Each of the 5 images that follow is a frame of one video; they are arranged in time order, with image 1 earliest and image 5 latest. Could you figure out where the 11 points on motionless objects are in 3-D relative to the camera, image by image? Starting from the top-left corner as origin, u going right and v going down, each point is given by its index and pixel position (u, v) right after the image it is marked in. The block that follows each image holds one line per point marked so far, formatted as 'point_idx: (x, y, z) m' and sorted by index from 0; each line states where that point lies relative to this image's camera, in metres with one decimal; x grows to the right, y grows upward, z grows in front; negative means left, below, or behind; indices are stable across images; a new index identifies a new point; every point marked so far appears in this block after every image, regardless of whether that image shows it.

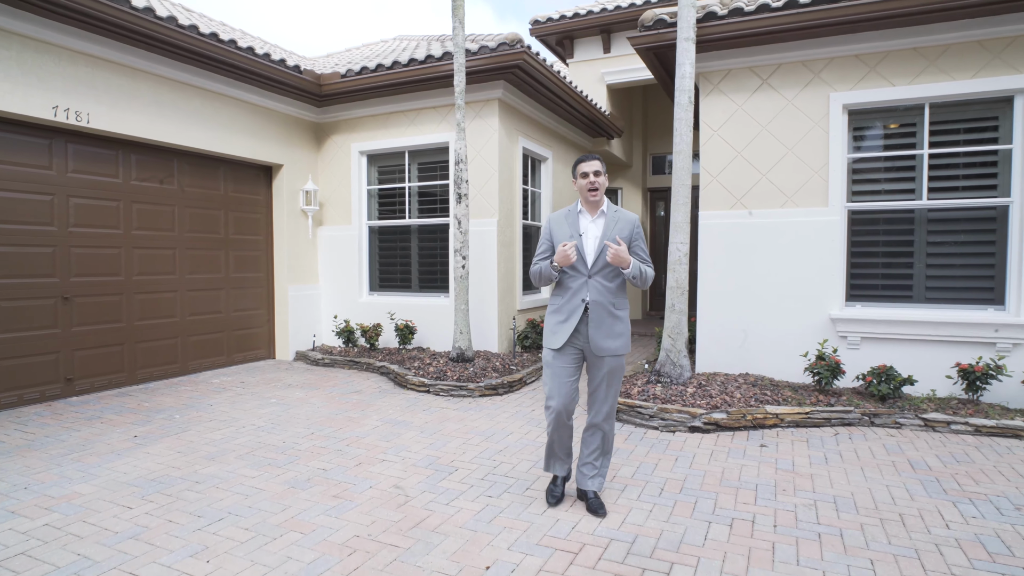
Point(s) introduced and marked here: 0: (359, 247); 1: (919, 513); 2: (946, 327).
0: (-2.1, +0.6, +8.1) m
1: (+2.4, -1.3, +3.3) m
2: (+4.0, -0.4, +5.3) m
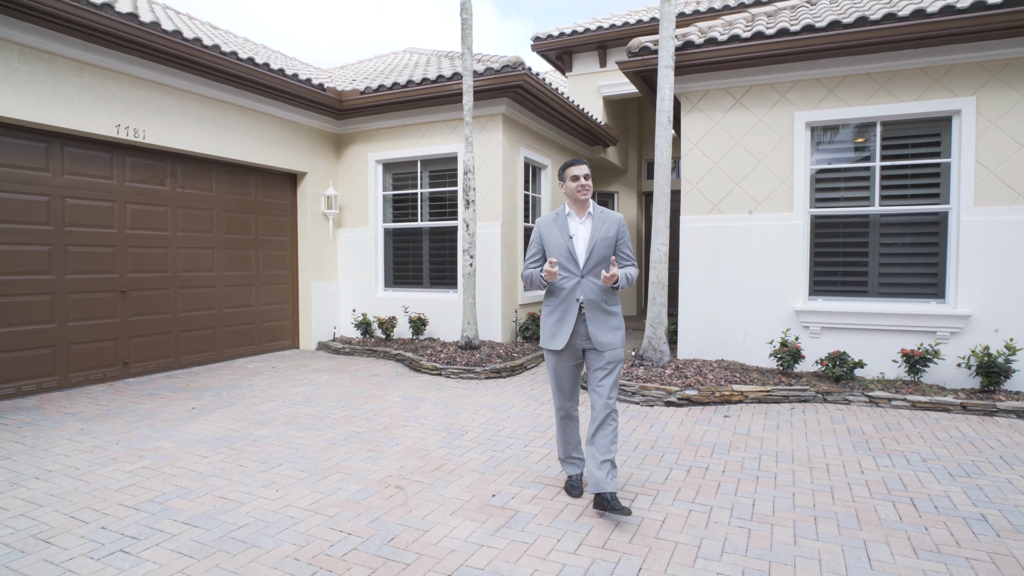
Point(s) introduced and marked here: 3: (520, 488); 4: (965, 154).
0: (-2.1, +0.6, +8.9) m
1: (+2.4, -1.3, +4.1) m
2: (+4.0, -0.3, +6.1) m
3: (0.0, -1.2, +3.6) m
4: (+4.7, +1.4, +5.9) m
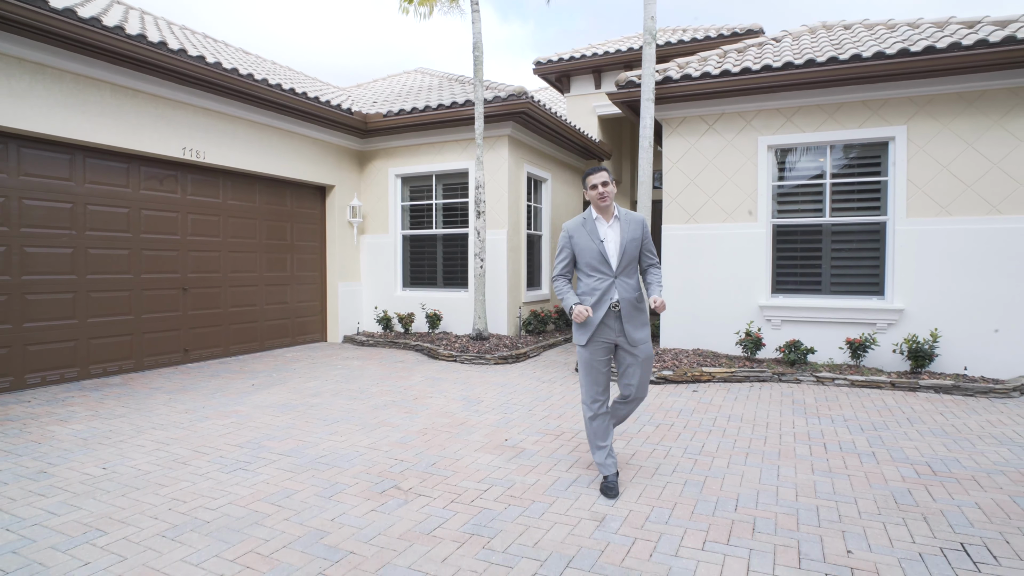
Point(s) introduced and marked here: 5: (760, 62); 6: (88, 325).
0: (-2.0, +0.6, +10.0) m
1: (+2.4, -1.2, +5.2) m
2: (+4.1, -0.3, +7.2) m
3: (+0.1, -1.2, +4.7) m
4: (+4.7, +1.4, +7.0) m
5: (+3.2, +2.9, +7.5) m
6: (-4.9, -0.4, +6.6) m
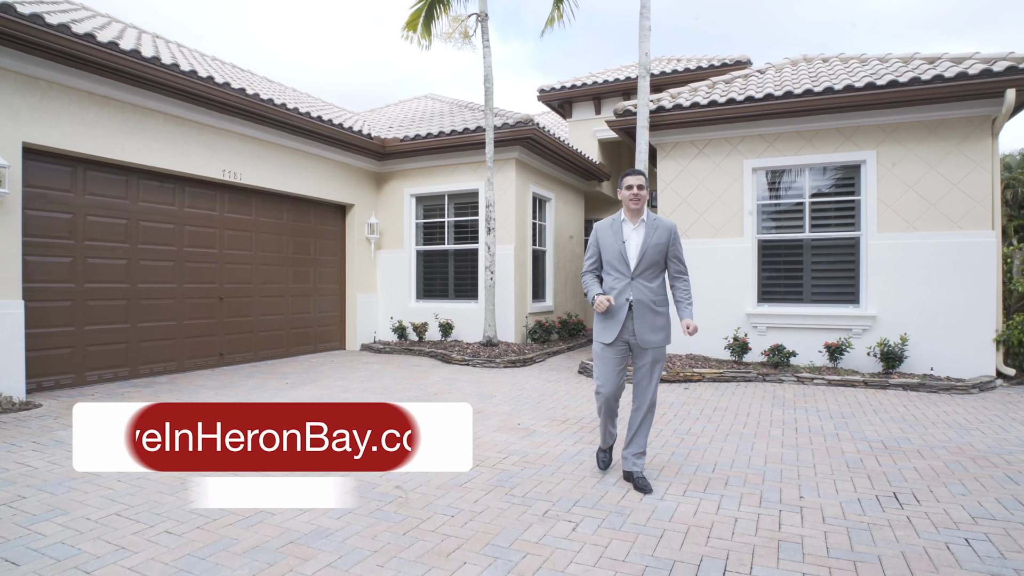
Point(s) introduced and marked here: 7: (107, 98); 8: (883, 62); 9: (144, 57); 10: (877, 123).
0: (-1.9, +0.4, +10.7) m
1: (+2.5, -1.3, +5.9) m
2: (+4.2, -0.4, +7.9) m
3: (+0.2, -1.2, +5.4) m
4: (+4.8, +1.3, +7.8) m
5: (+3.4, +2.8, +8.3) m
6: (-4.8, -0.5, +7.4) m
7: (-4.8, +2.3, +6.8) m
8: (+5.4, +3.3, +8.3) m
9: (-4.4, +2.7, +6.8) m
10: (+4.9, +2.2, +7.7) m
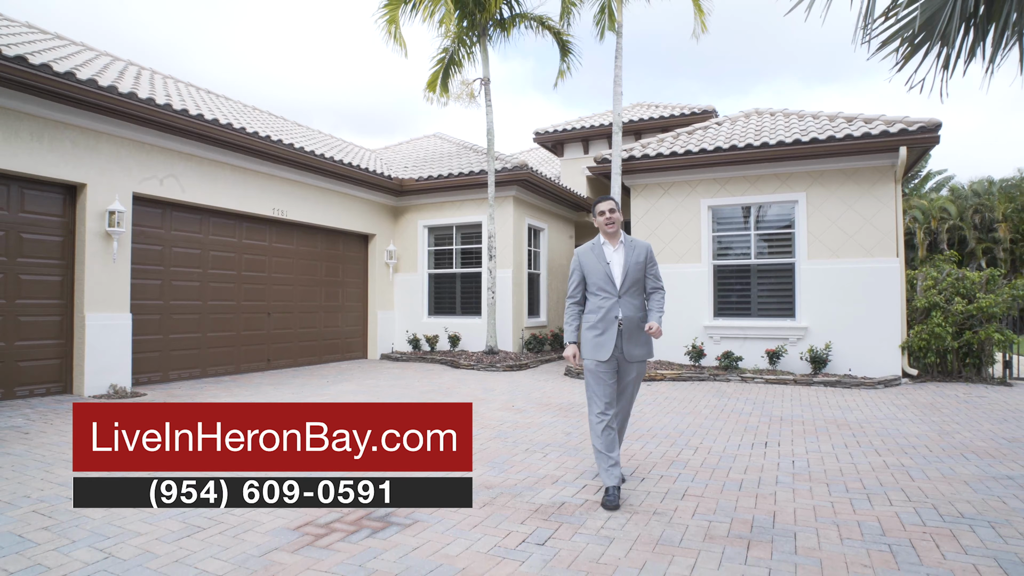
0: (-1.9, 0.0, +12.5) m
1: (+2.5, -1.5, +7.5) m
2: (+4.2, -0.7, +9.5) m
3: (+0.2, -1.4, +7.0) m
4: (+4.8, +1.0, +9.5) m
5: (+3.3, +2.5, +10.1) m
6: (-4.8, -0.8, +9.1) m
7: (-4.9, +2.0, +8.7) m
8: (+5.3, +3.0, +10.1) m
9: (-4.4, +2.5, +8.7) m
10: (+4.9, +2.0, +9.5) m
